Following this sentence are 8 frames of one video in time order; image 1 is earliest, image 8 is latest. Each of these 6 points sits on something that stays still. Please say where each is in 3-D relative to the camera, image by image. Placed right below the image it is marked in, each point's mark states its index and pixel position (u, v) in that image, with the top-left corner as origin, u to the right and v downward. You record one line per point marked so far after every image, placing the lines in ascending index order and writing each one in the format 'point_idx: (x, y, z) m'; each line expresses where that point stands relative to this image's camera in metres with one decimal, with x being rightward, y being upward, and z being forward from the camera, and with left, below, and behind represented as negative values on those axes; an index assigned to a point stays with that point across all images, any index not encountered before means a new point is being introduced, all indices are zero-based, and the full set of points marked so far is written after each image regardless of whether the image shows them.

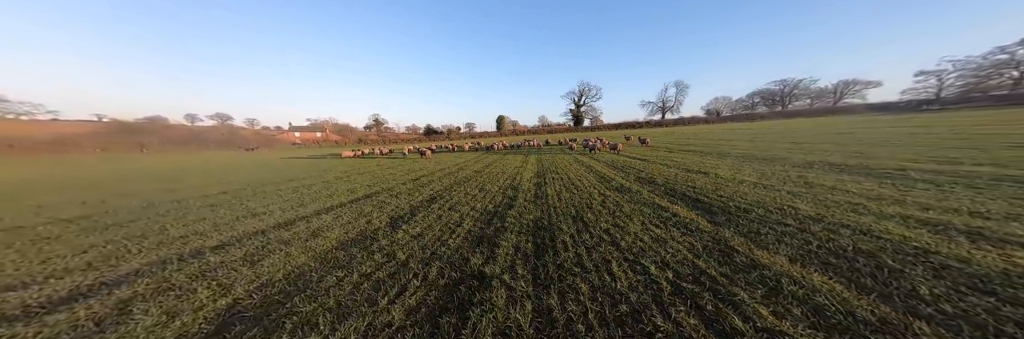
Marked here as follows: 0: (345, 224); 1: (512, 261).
0: (-4.7, -1.6, +5.9) m
1: (-0.1, -1.3, +3.0) m
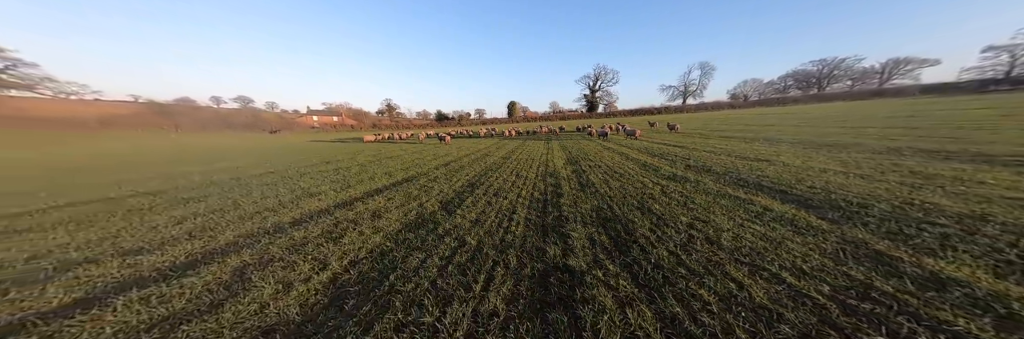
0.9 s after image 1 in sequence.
0: (-3.2, -1.1, +6.1) m
1: (+1.1, -1.1, +2.8) m
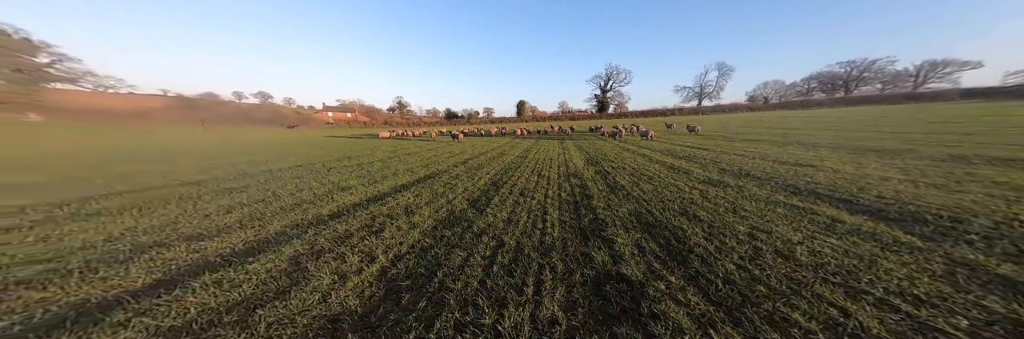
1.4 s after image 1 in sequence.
0: (-2.4, -1.0, +6.1) m
1: (+1.7, -1.2, +2.6) m
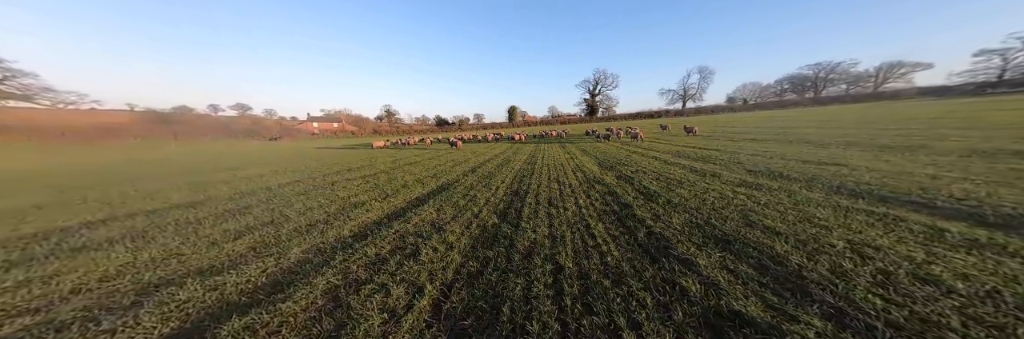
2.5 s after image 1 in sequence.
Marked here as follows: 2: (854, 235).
0: (-1.5, -1.4, +5.8) m
1: (+2.6, -1.3, +2.2) m
2: (+5.1, -1.0, +3.1) m
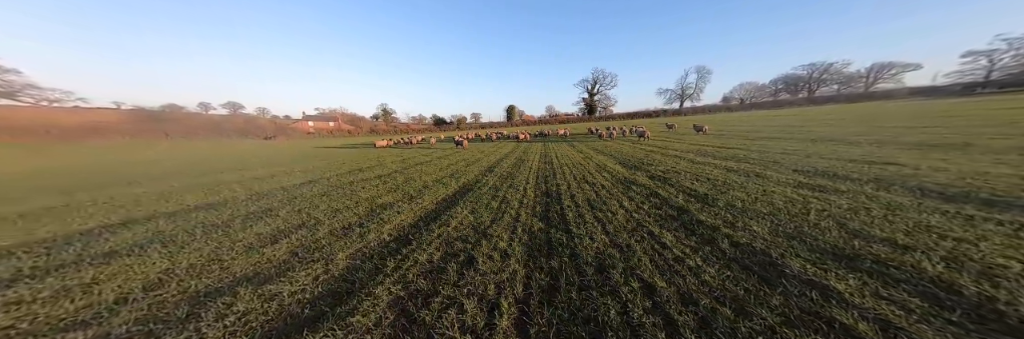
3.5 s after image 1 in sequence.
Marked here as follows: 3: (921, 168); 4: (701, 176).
0: (-0.4, -1.4, +5.4) m
1: (+3.6, -1.3, +1.7) m
2: (+6.2, -1.0, +2.6) m
3: (+18.7, +0.1, +9.6) m
4: (+8.7, -0.3, +9.5) m
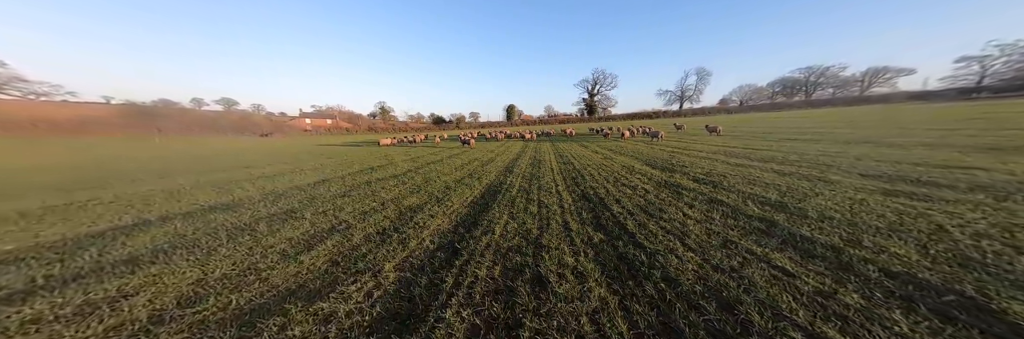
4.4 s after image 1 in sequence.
0: (+0.8, -1.4, +4.7) m
1: (+4.6, -1.4, +1.0) m
2: (+7.3, -1.1, +1.7) m
3: (+20.0, -0.1, +8.3) m
4: (+10.0, -0.4, +8.6) m
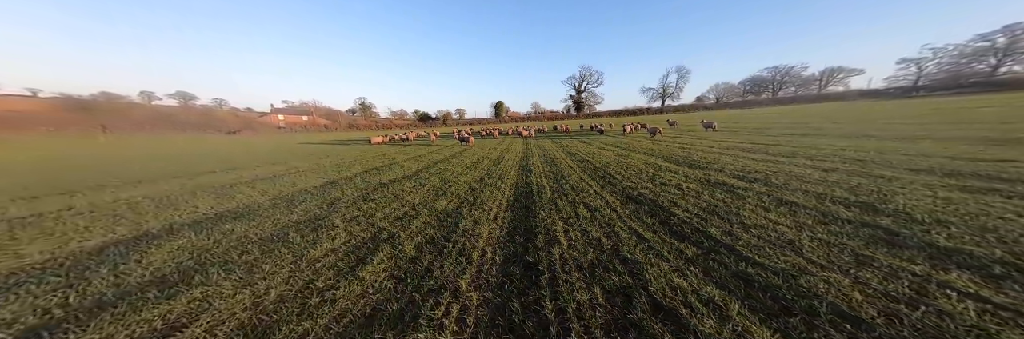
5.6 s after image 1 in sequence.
0: (+2.1, -1.4, +4.1) m
1: (+6.0, -1.4, +0.3) m
2: (+8.6, -1.1, +1.1) m
3: (+21.2, +0.1, +7.9) m
4: (+11.3, -0.3, +8.0) m
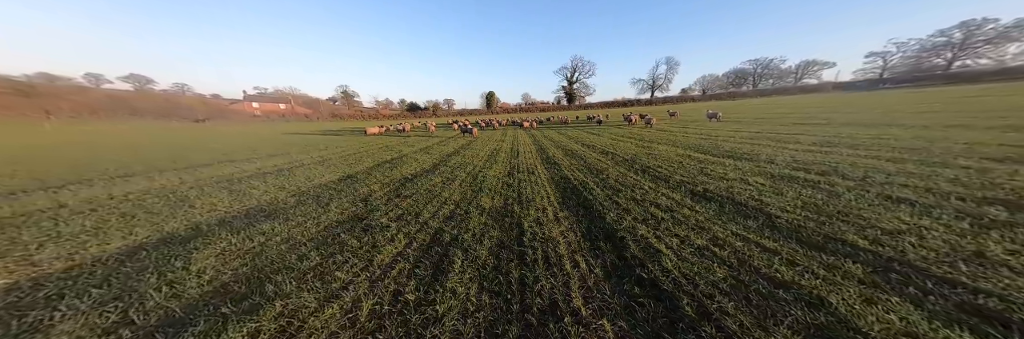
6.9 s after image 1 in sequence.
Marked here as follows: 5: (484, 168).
0: (+3.6, -1.3, +3.2) m
1: (+7.5, -1.4, -0.5) m
2: (+10.1, -1.1, +0.3) m
3: (+22.7, +0.5, +7.1) m
4: (+12.8, 0.0, +7.2) m
5: (-0.9, -0.1, +11.0) m
